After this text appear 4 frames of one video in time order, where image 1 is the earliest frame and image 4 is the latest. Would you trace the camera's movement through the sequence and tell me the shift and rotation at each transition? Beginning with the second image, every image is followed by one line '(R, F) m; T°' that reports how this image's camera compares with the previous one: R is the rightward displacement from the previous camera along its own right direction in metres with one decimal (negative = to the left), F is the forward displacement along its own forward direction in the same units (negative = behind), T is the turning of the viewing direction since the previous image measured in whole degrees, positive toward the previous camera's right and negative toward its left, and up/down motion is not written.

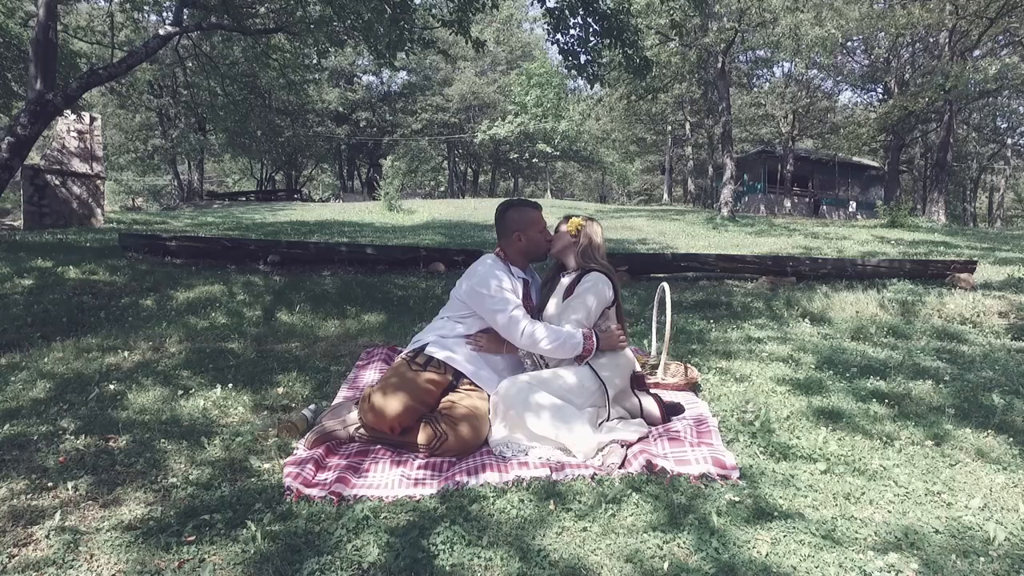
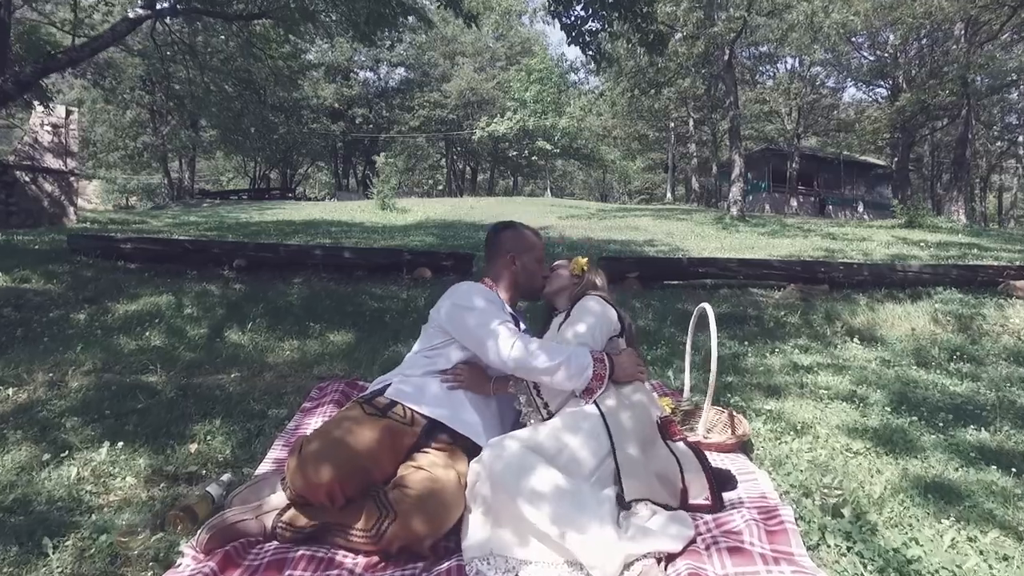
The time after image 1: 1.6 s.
(+0.1, +1.2) m; 0°
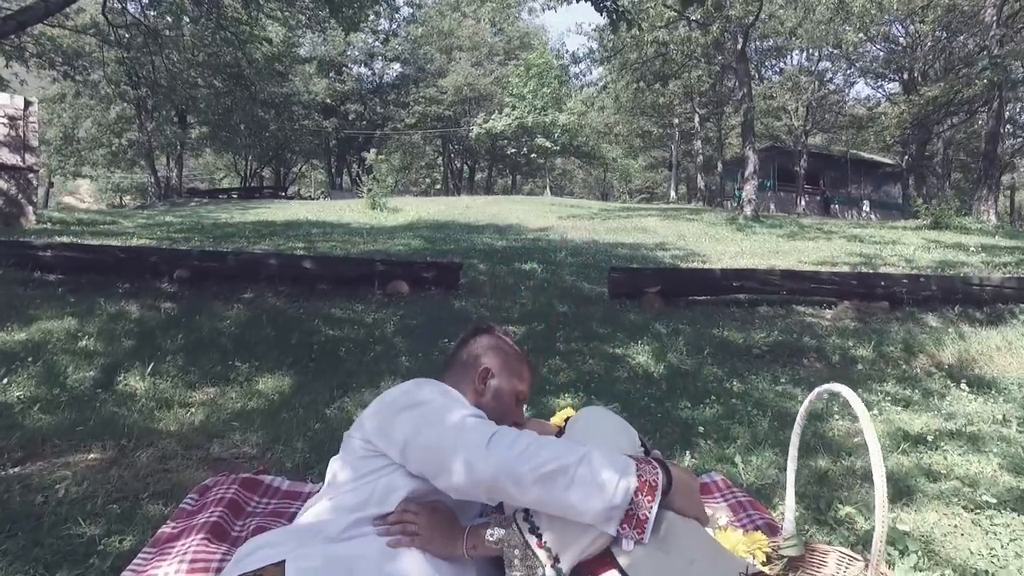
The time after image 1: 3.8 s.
(+0.1, +1.6) m; 0°
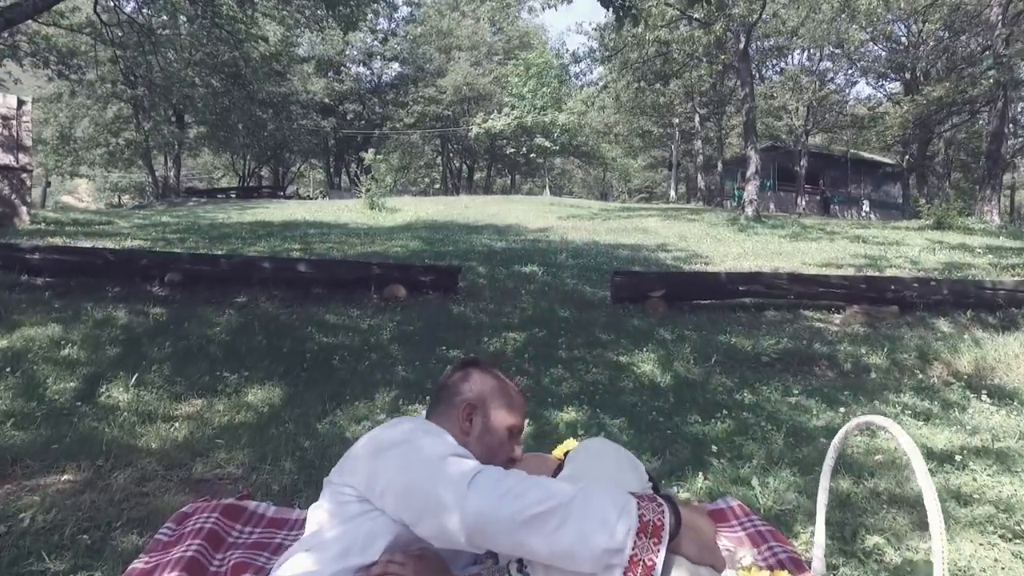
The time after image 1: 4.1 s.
(0.0, +0.2) m; 0°
